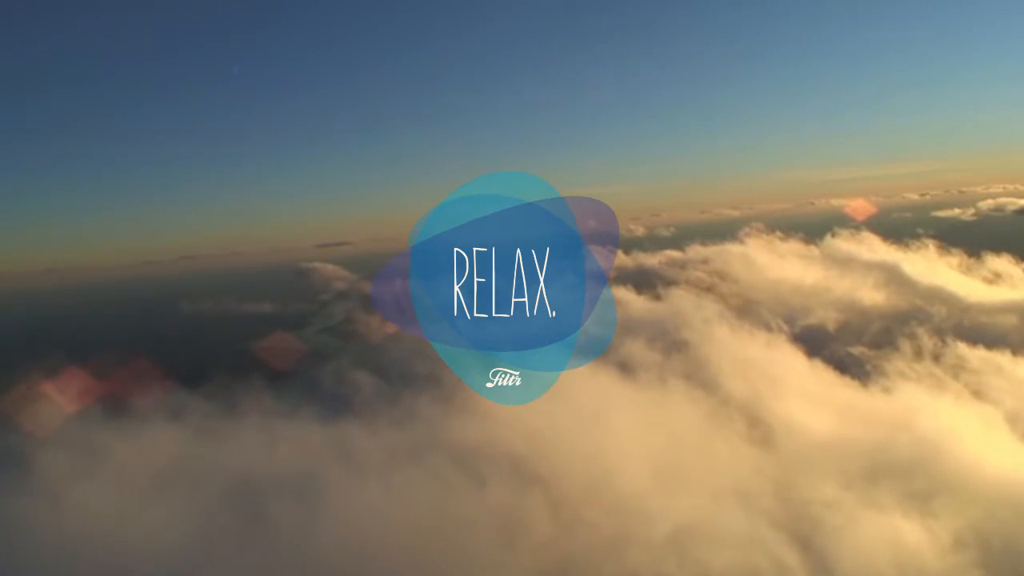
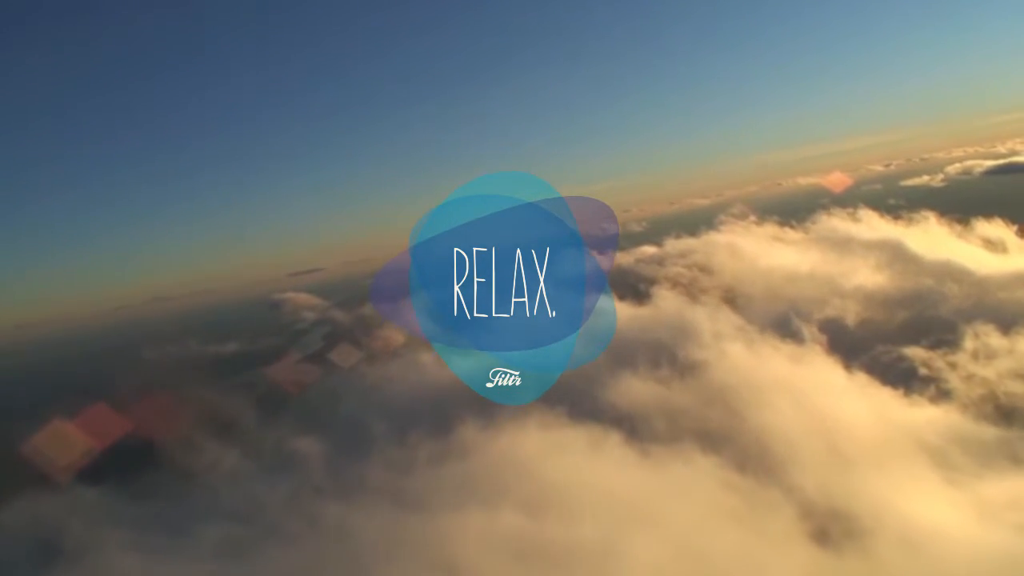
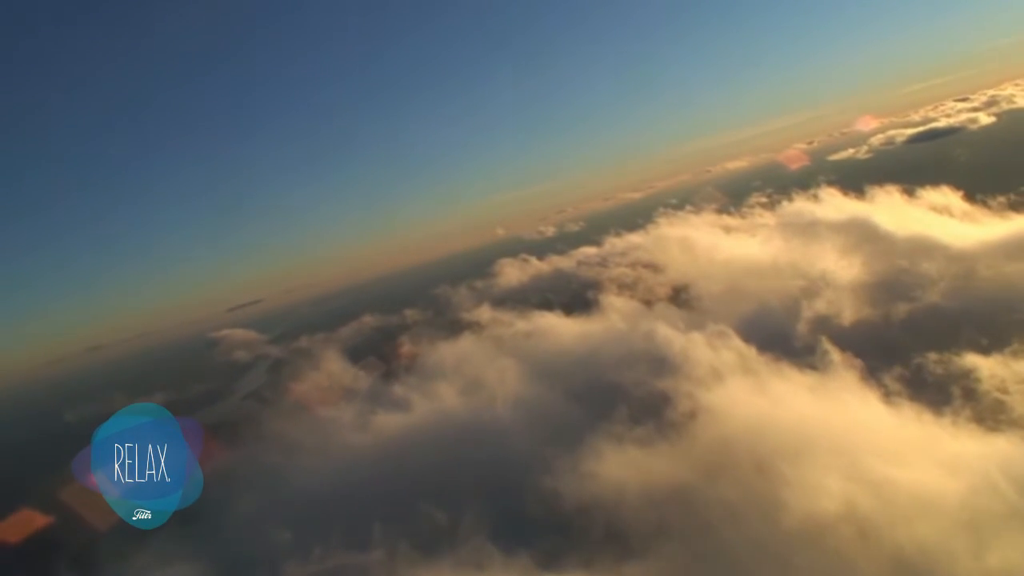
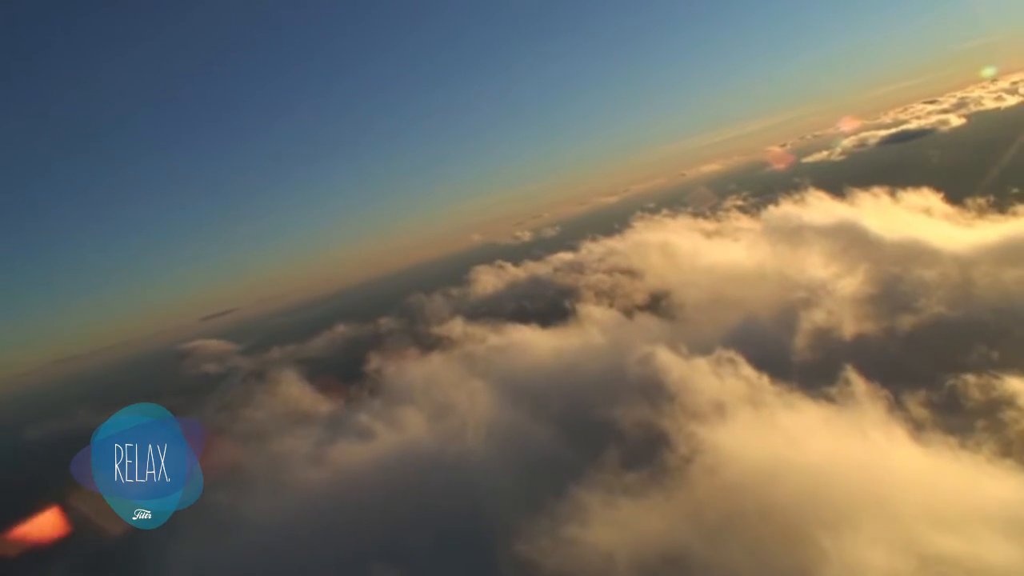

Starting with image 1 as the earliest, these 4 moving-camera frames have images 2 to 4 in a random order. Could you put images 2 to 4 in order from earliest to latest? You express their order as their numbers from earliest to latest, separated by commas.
2, 3, 4
